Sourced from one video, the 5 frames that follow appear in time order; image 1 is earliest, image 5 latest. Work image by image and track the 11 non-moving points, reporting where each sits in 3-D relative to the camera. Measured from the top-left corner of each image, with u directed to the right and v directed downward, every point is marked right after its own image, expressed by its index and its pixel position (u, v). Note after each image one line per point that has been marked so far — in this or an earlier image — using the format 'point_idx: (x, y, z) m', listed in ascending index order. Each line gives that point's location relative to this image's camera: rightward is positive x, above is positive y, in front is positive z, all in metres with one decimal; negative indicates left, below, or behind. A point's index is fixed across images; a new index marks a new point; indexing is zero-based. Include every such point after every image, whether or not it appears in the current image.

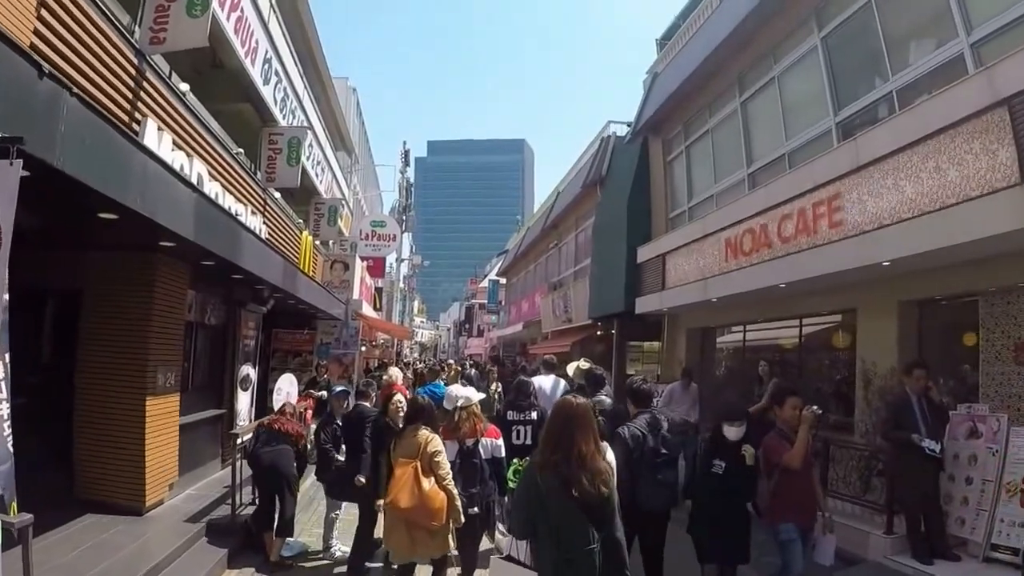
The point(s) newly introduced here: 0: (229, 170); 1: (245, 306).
0: (-3.6, +1.5, +9.4) m
1: (-3.7, -0.2, +10.3) m
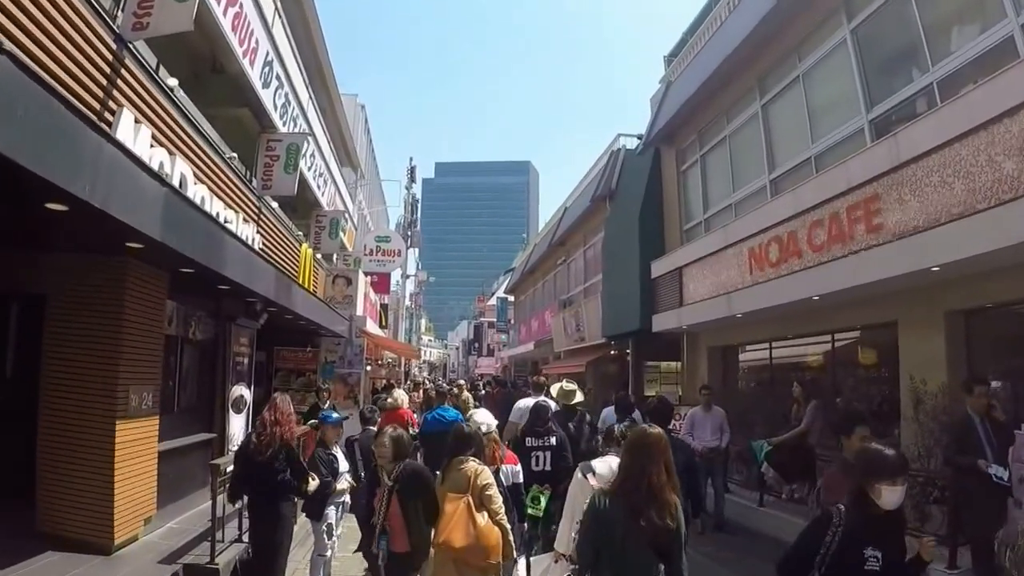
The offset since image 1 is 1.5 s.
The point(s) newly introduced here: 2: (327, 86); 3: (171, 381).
0: (-3.5, +1.4, +8.8) m
1: (-3.5, -0.4, +9.6) m
2: (-4.9, +5.4, +20.0) m
3: (-3.6, -1.0, +7.9) m
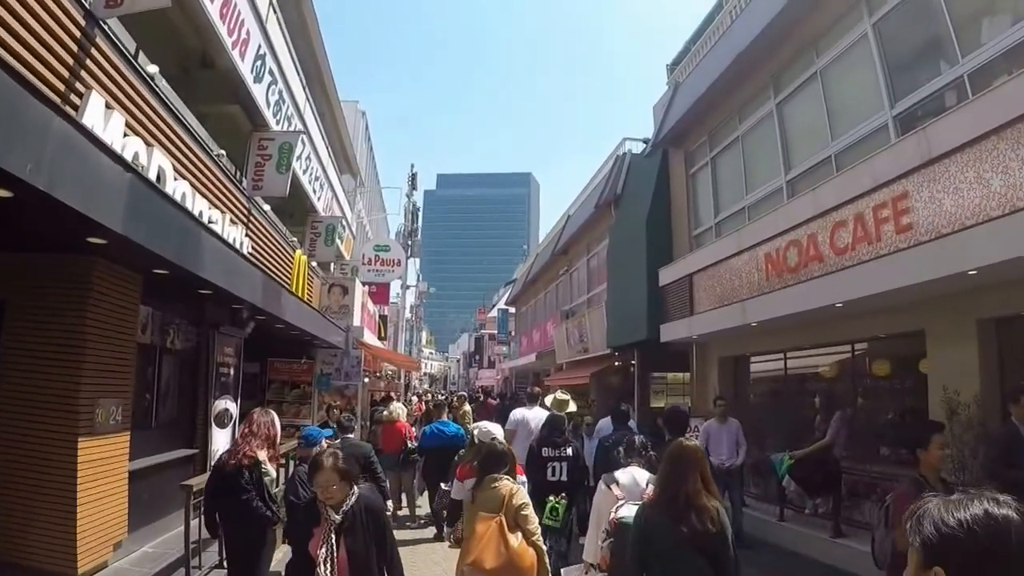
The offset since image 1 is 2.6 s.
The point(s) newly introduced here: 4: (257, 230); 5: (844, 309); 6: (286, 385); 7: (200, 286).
0: (-3.4, +1.3, +8.2) m
1: (-3.5, -0.5, +9.0) m
2: (-4.8, +5.1, +19.5) m
3: (-3.6, -1.1, +7.3) m
4: (-3.6, +0.8, +10.6) m
5: (+4.4, -0.3, +9.9) m
6: (-4.5, -1.9, +14.8) m
7: (-2.9, 0.0, +7.0) m
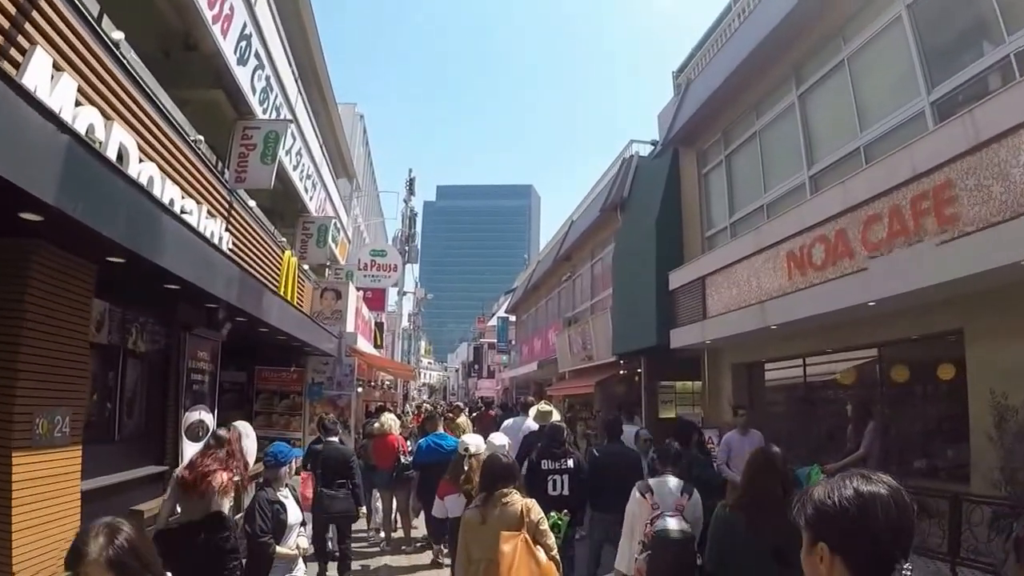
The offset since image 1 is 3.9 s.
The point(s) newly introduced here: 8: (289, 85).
0: (-3.4, +1.3, +7.5) m
1: (-3.4, -0.5, +8.2) m
2: (-4.8, +5.0, +18.8) m
3: (-3.5, -1.0, +6.6) m
4: (-3.6, +0.8, +9.9) m
5: (+4.4, -0.3, +9.1) m
6: (-4.4, -2.0, +14.0) m
7: (-2.9, +0.1, +6.2) m
8: (-3.8, +3.5, +12.9) m
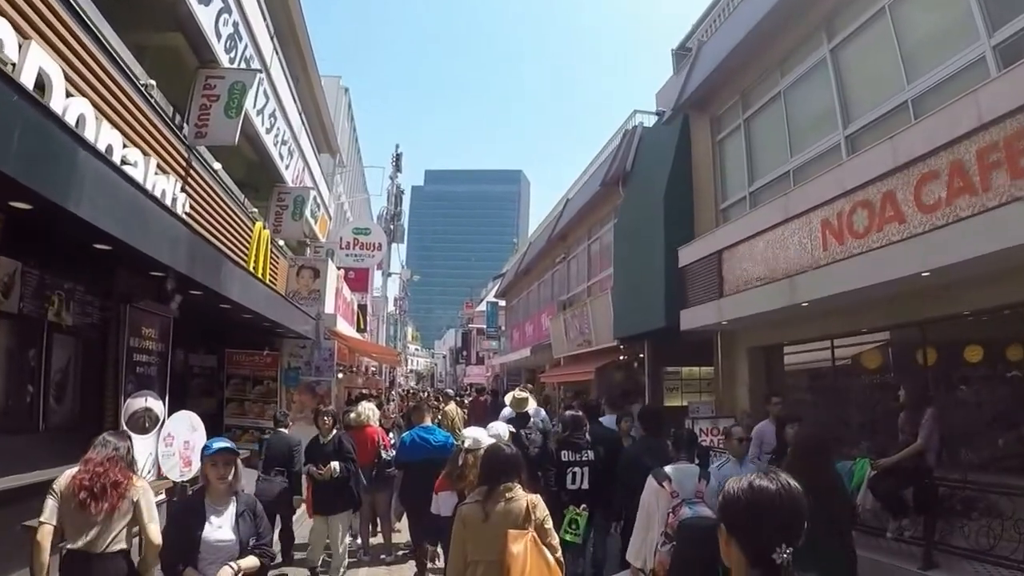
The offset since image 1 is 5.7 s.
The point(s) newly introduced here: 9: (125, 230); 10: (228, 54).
0: (-3.3, +1.6, +6.2) m
1: (-3.4, -0.2, +7.0) m
2: (-4.9, +5.5, +17.5) m
3: (-3.5, -0.7, +5.4) m
4: (-3.6, +1.1, +8.6) m
5: (+4.4, 0.0, +8.1) m
6: (-4.5, -1.6, +12.8) m
7: (-2.8, +0.3, +5.0) m
8: (-3.9, +3.9, +11.6) m
9: (-2.5, +0.4, +5.0) m
10: (-3.7, +3.0, +9.9) m
